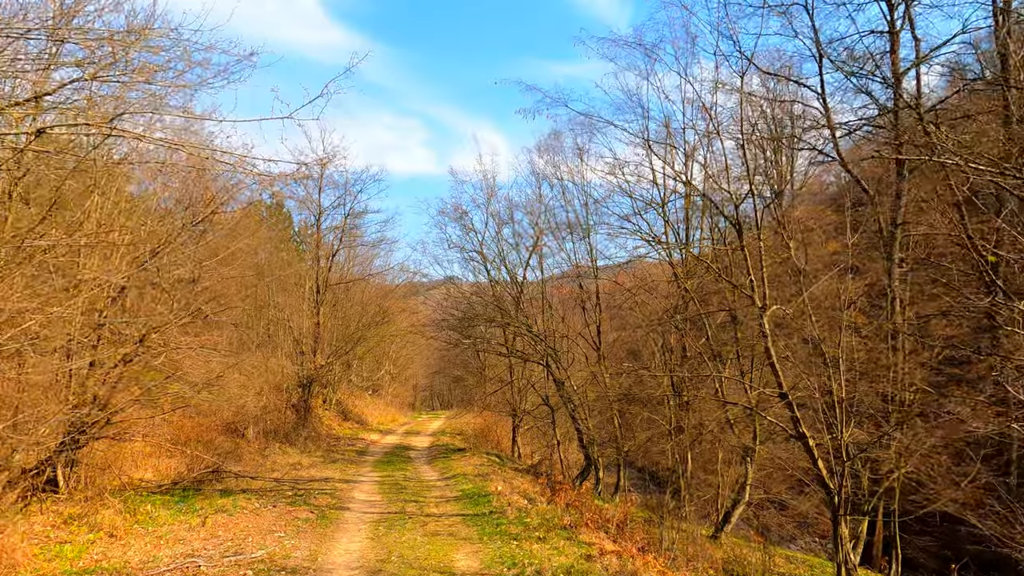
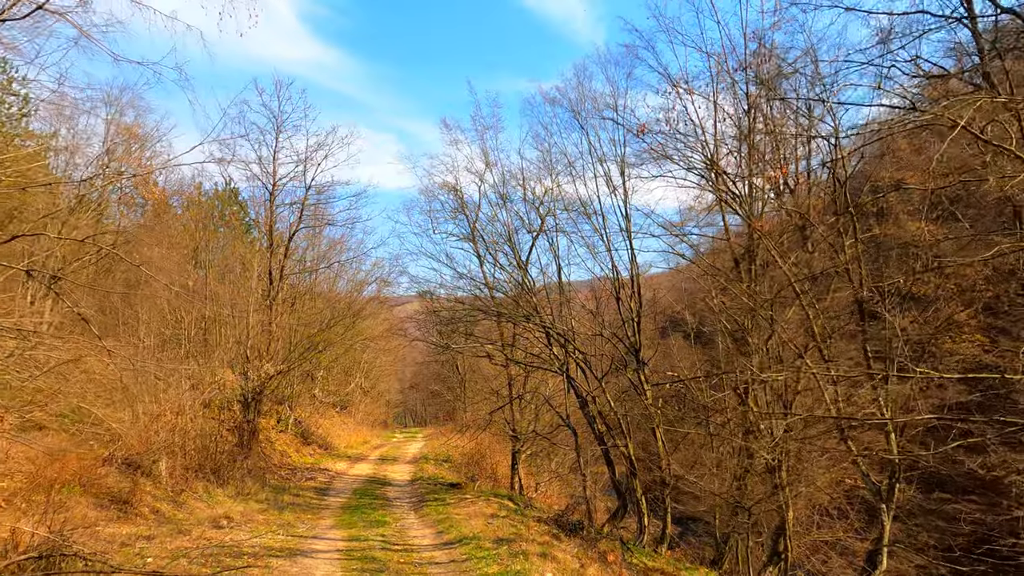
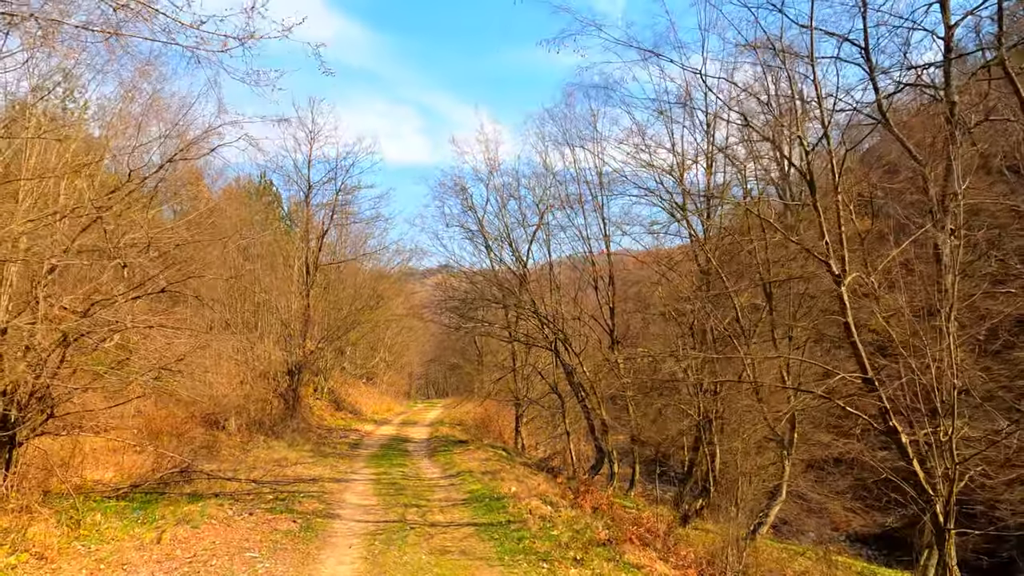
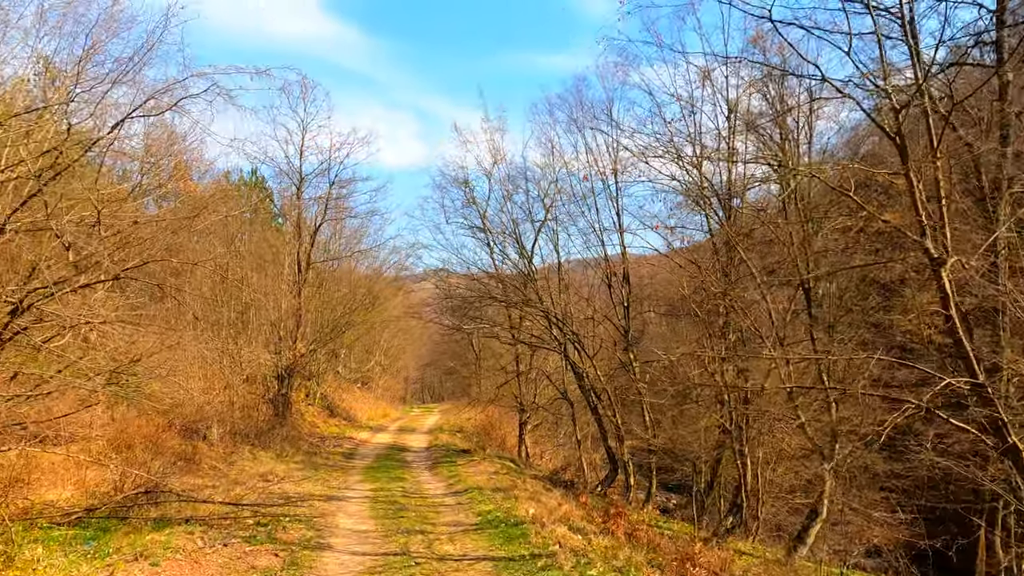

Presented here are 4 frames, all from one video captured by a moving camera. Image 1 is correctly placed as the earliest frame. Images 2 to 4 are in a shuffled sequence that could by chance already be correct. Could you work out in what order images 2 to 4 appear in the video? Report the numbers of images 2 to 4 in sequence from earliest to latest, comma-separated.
3, 4, 2
